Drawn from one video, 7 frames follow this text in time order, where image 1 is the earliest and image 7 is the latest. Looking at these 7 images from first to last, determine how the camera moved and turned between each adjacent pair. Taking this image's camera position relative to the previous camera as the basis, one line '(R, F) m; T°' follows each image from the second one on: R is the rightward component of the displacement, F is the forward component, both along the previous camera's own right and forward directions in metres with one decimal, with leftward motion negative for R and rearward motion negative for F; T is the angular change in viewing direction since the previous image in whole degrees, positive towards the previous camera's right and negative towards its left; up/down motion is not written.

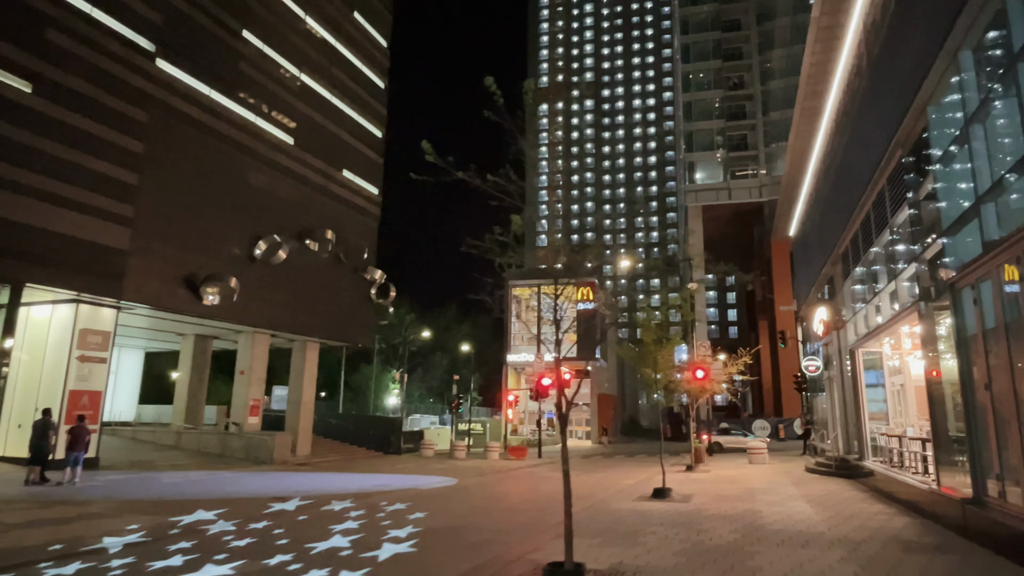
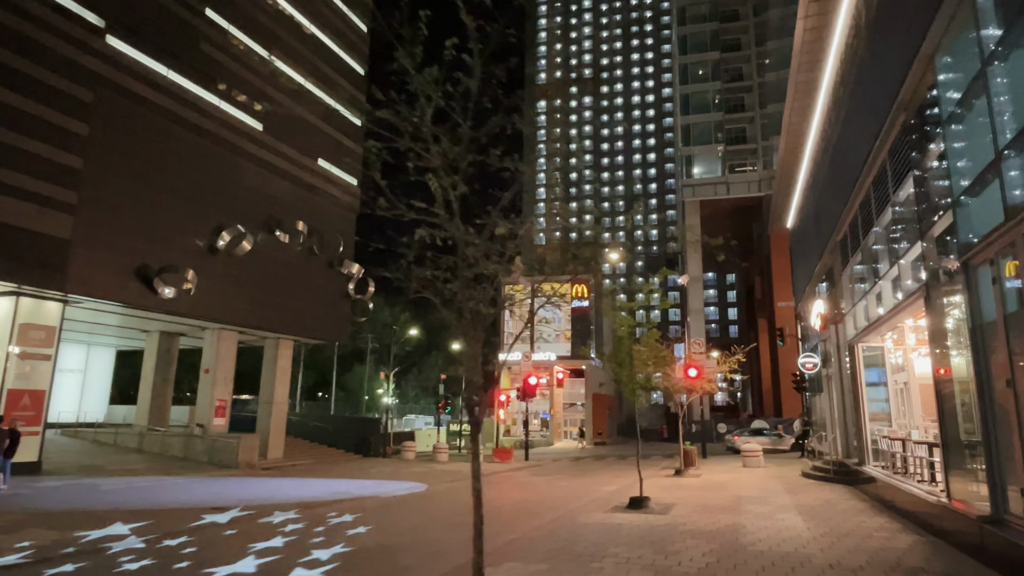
(+0.8, +1.3) m; 0°
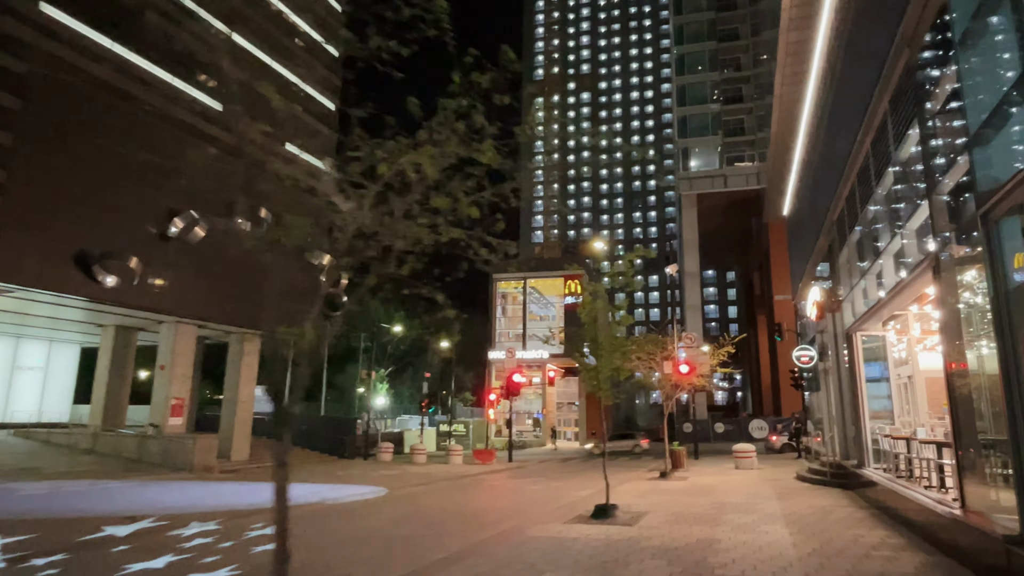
(+0.9, +1.5) m; 0°
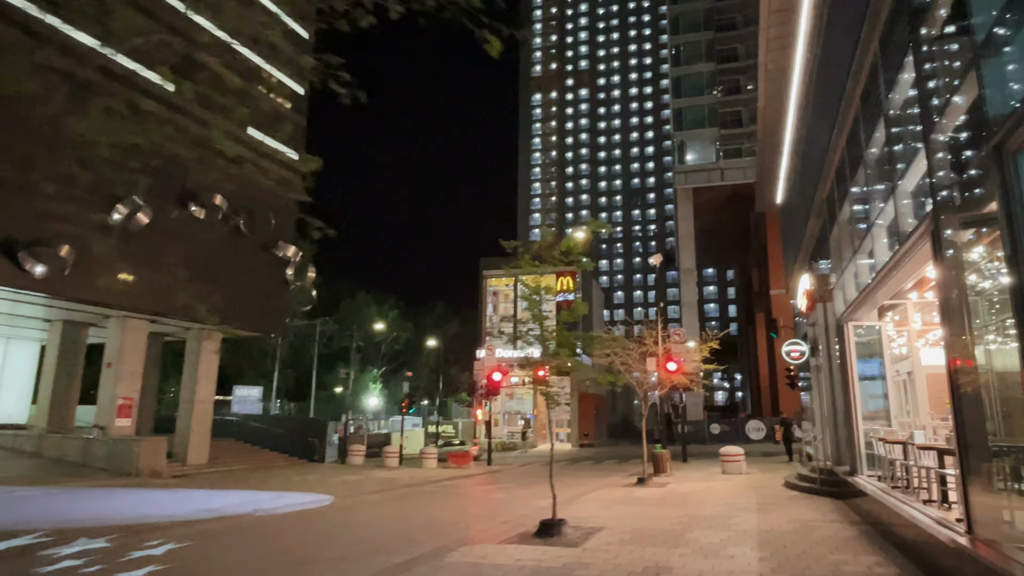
(+1.0, +1.5) m; 0°
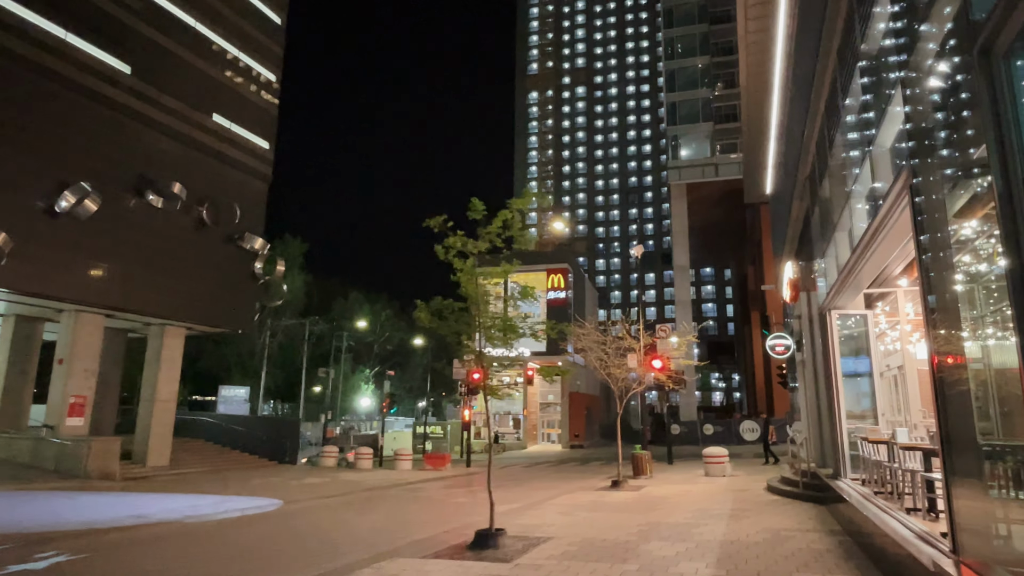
(+0.9, +1.1) m; 0°
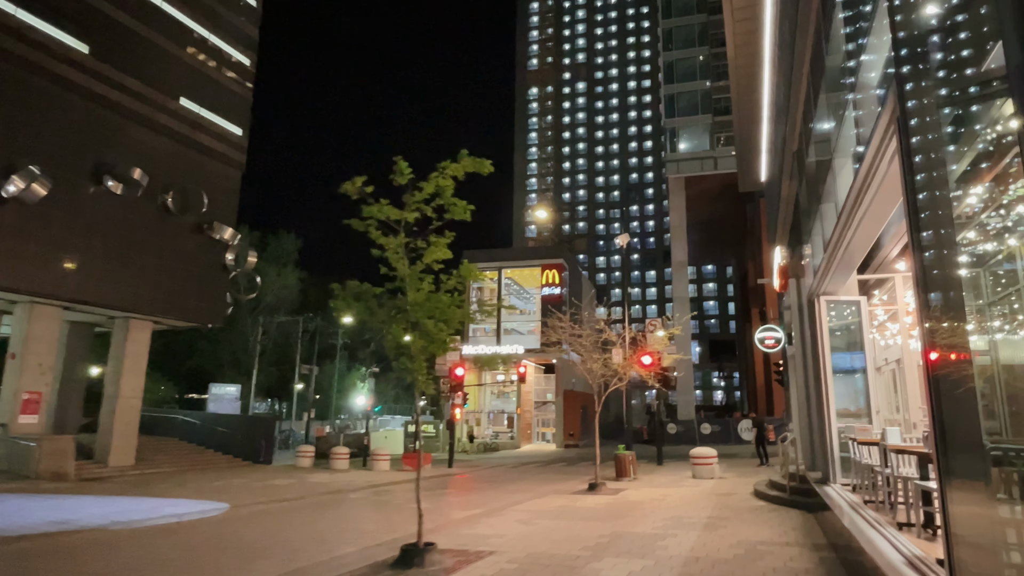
(+0.8, +1.1) m; 0°
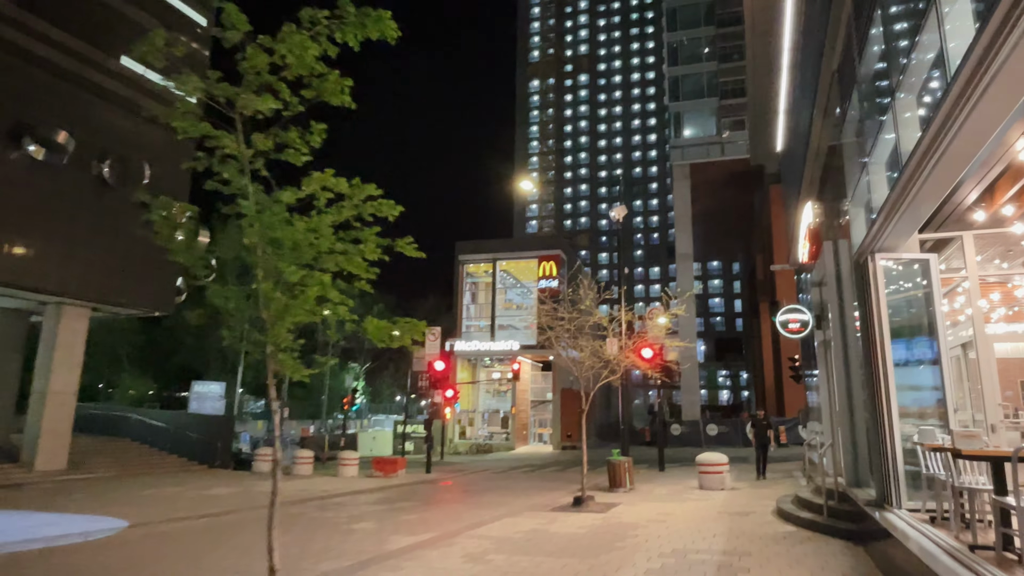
(+0.7, +2.6) m; 0°
